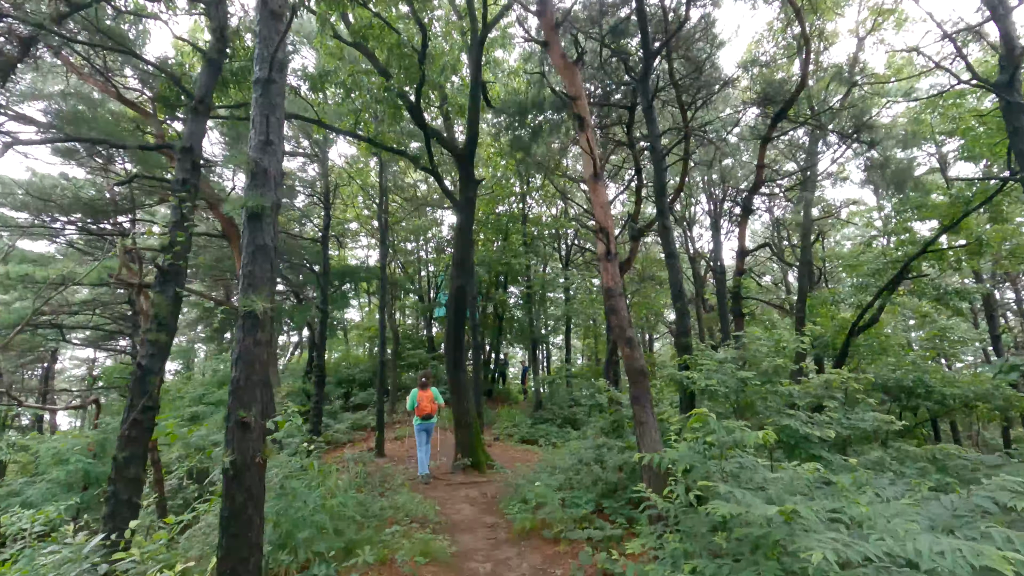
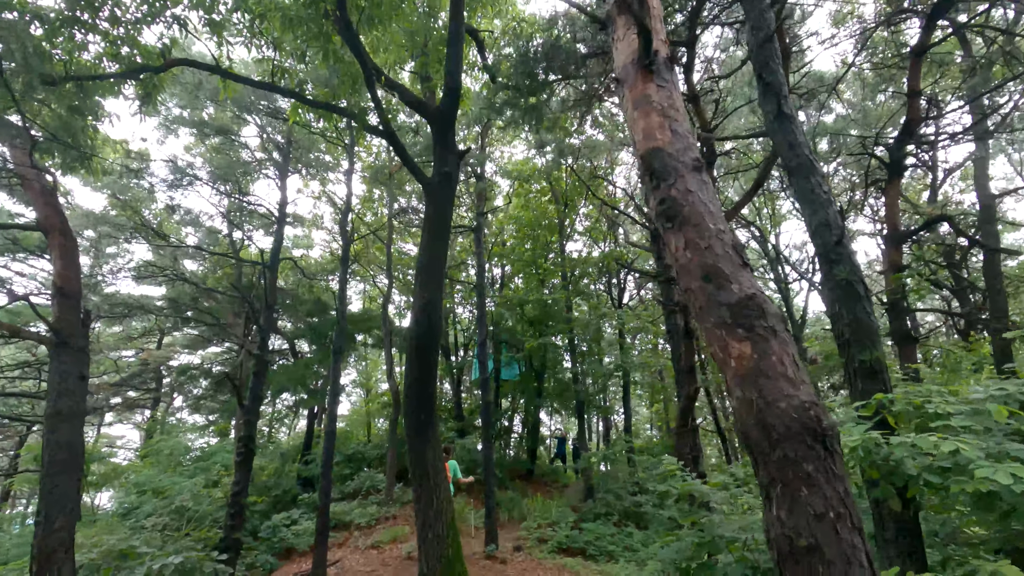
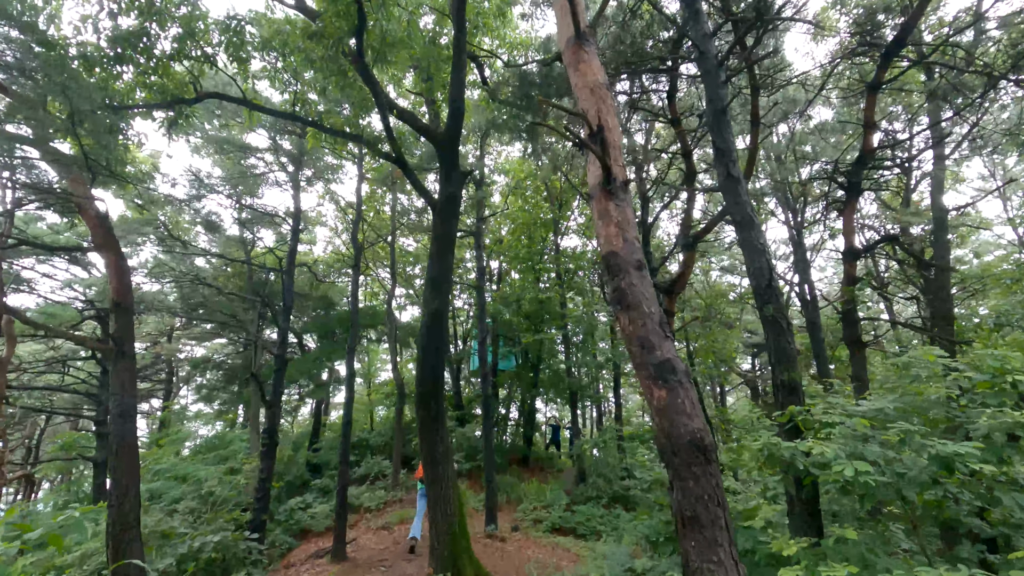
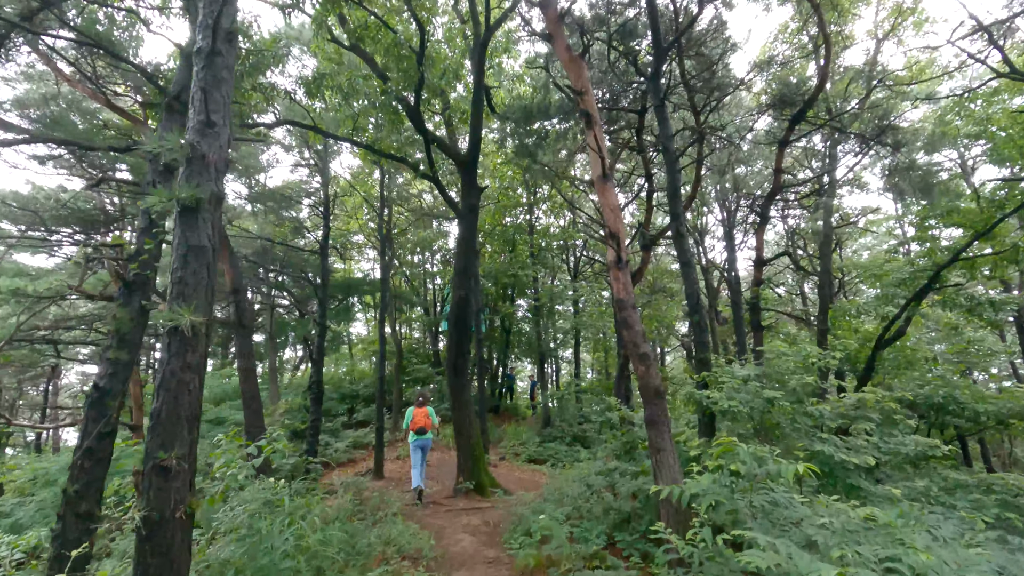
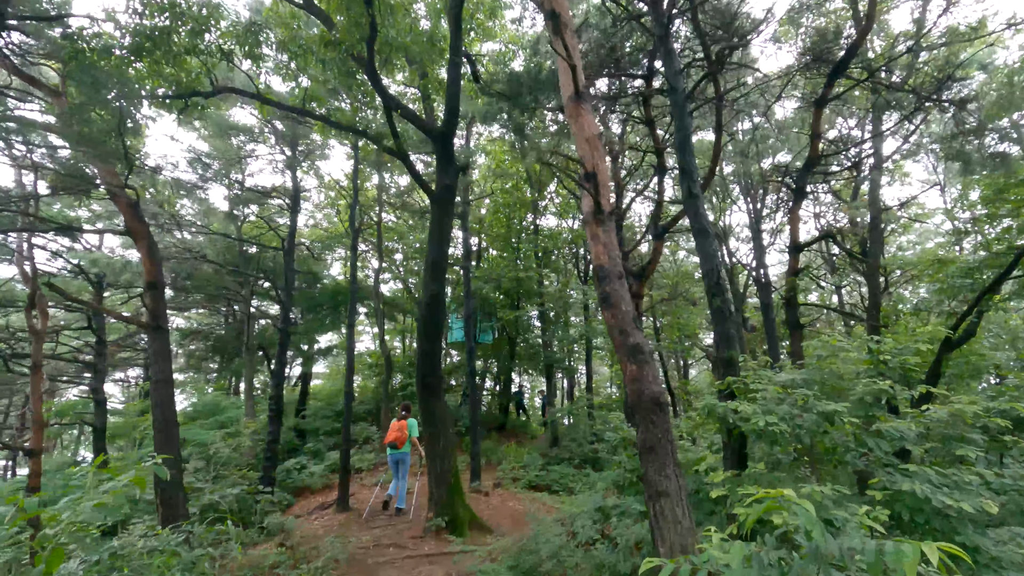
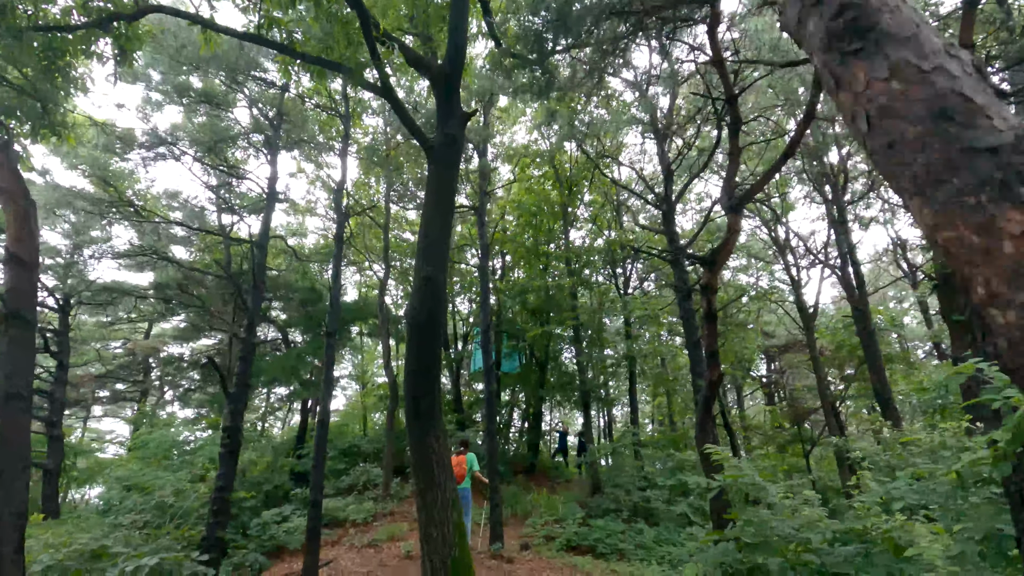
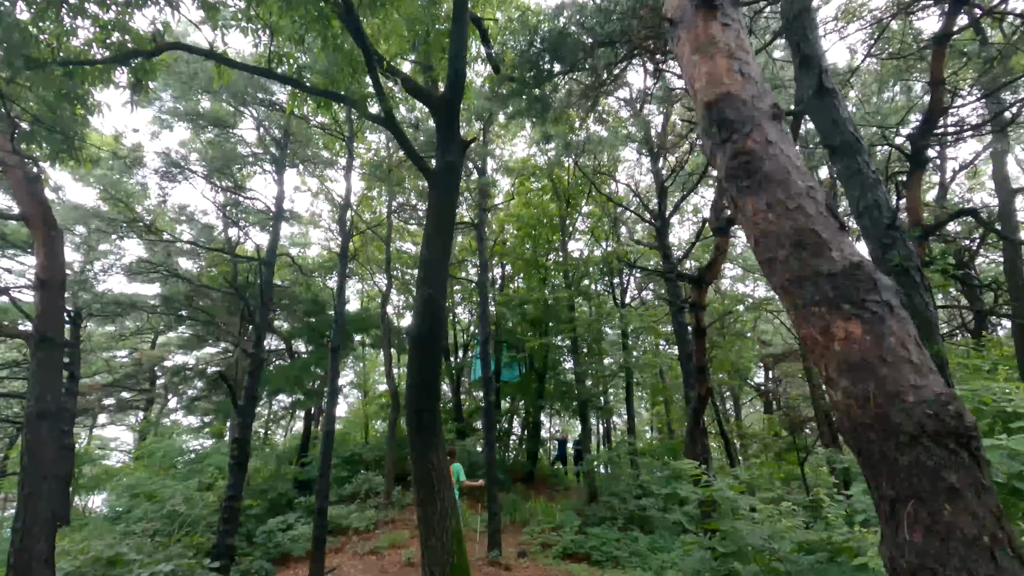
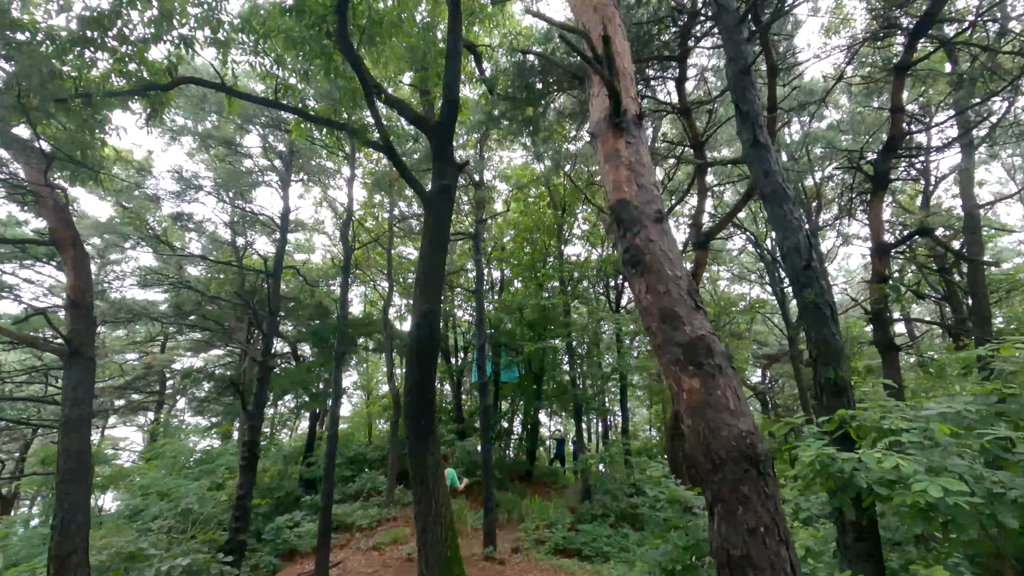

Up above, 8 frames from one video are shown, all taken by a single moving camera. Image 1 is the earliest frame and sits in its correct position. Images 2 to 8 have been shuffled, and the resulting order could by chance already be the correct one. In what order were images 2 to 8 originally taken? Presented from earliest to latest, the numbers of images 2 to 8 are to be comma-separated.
4, 5, 3, 8, 2, 7, 6
